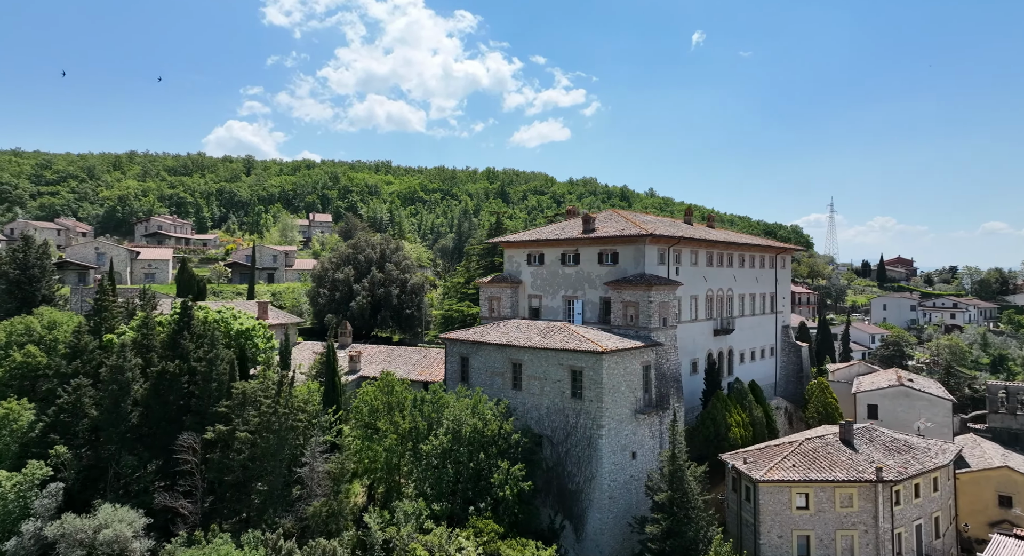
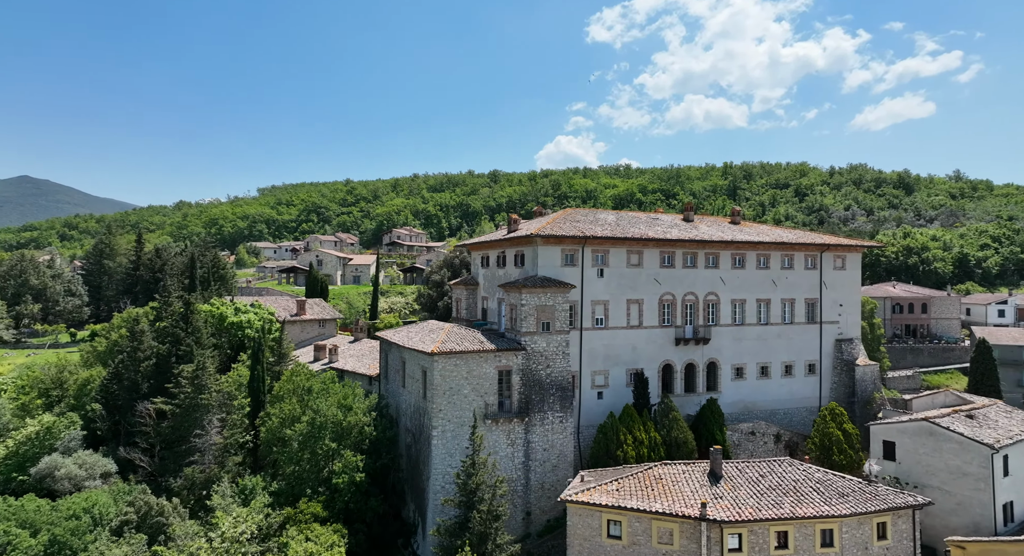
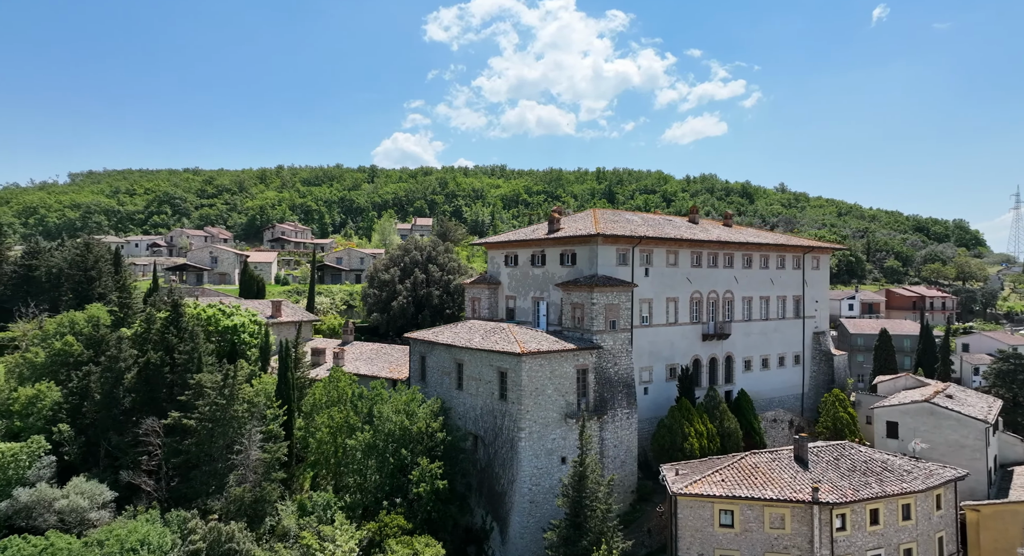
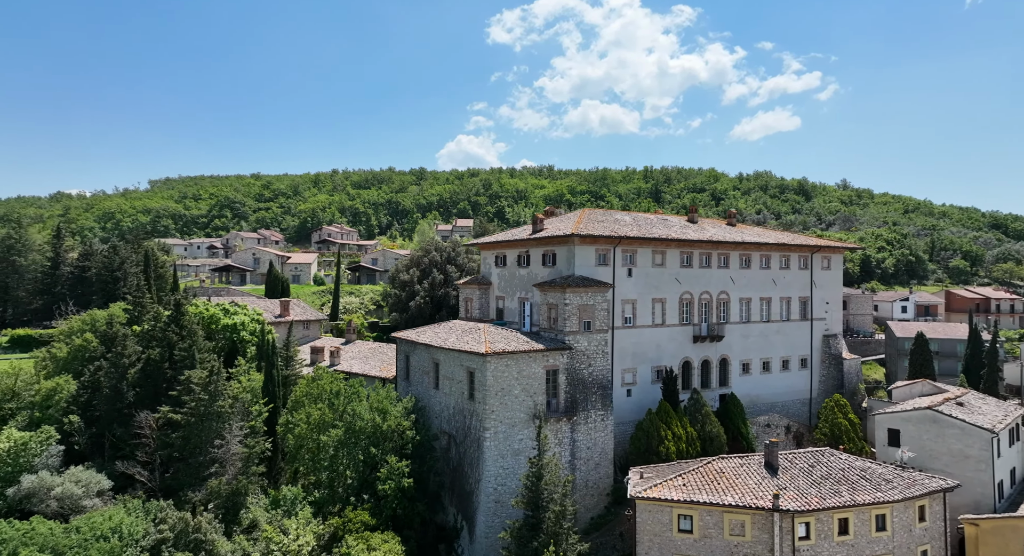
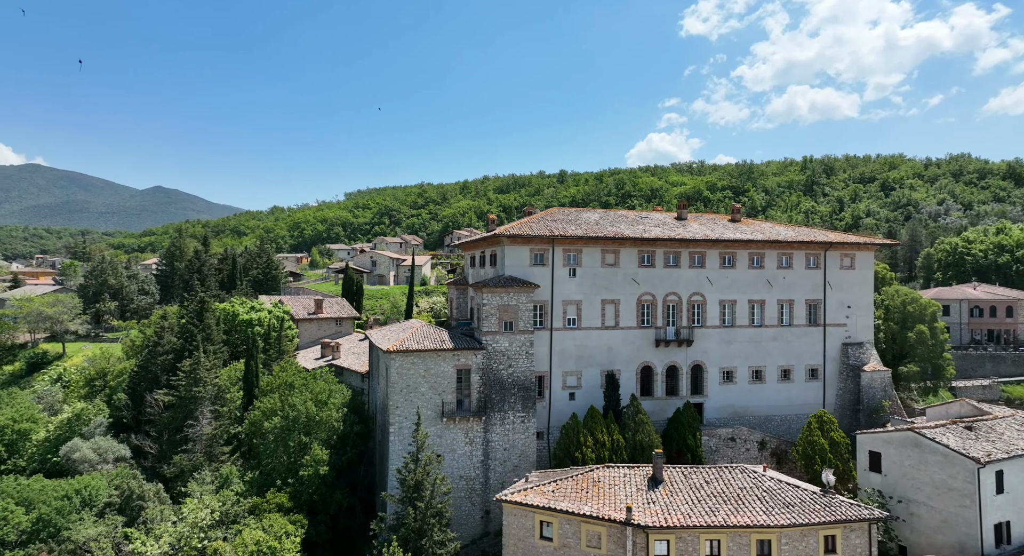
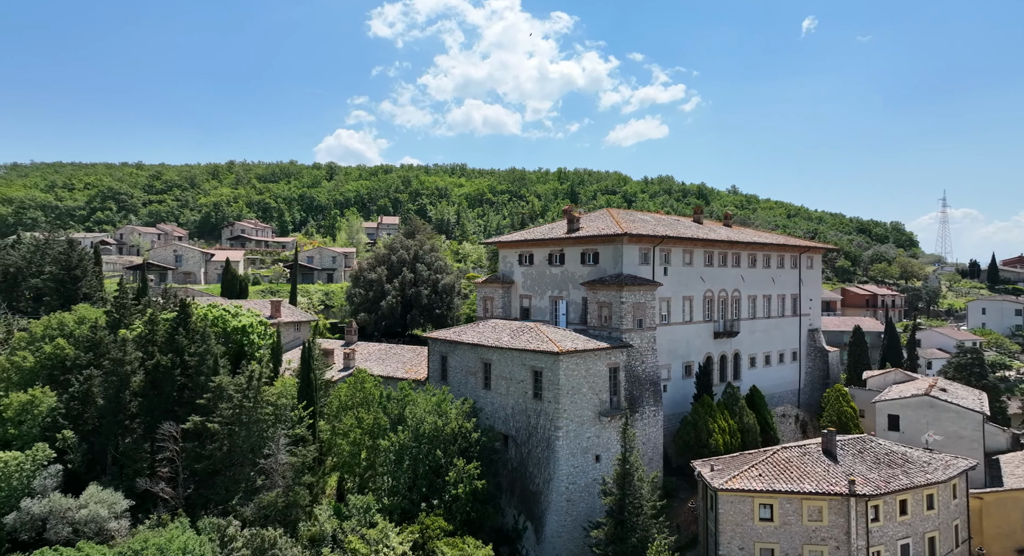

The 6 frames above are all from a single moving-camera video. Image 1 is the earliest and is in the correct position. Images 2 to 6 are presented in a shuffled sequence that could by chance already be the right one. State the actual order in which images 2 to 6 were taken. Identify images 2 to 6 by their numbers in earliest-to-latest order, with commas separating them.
6, 3, 4, 2, 5
